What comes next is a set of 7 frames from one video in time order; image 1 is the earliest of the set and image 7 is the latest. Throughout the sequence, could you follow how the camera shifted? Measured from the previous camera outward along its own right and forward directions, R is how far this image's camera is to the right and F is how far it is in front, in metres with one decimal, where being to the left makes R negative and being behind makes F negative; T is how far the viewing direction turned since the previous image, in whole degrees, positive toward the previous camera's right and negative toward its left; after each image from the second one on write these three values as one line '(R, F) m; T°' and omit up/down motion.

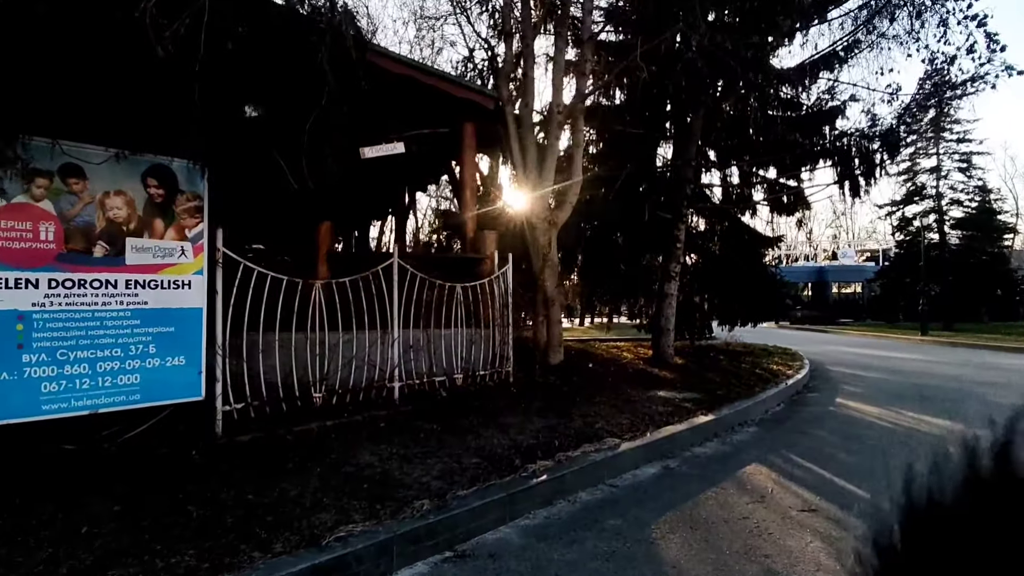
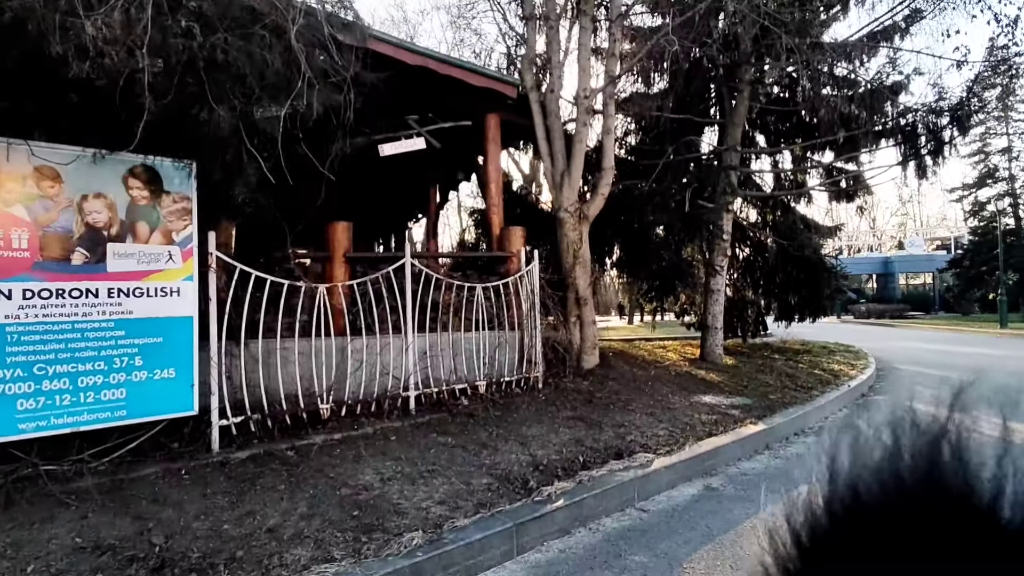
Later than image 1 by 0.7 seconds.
(+0.3, +0.5) m; -5°
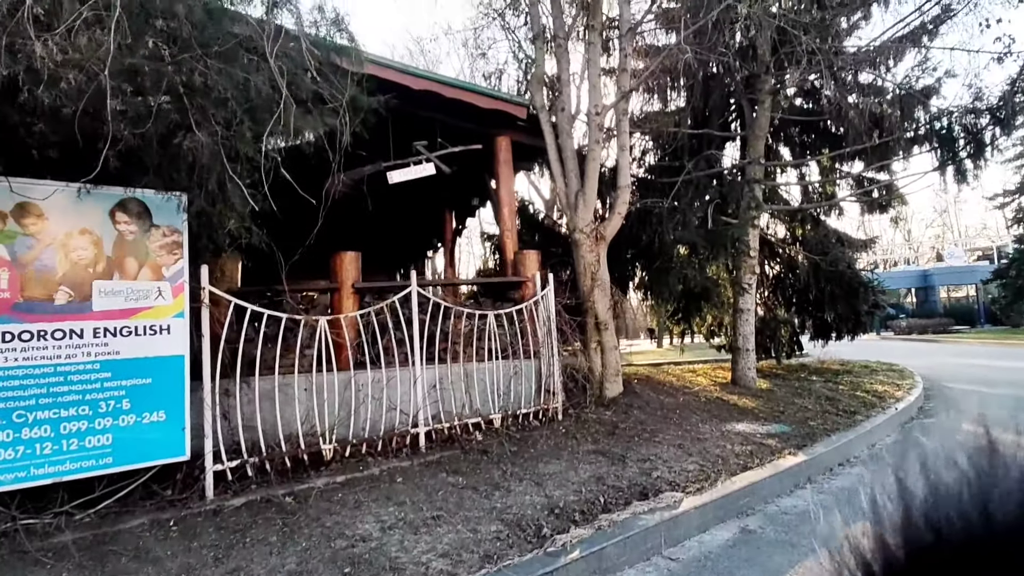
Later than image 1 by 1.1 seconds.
(+0.1, +0.3) m; -3°
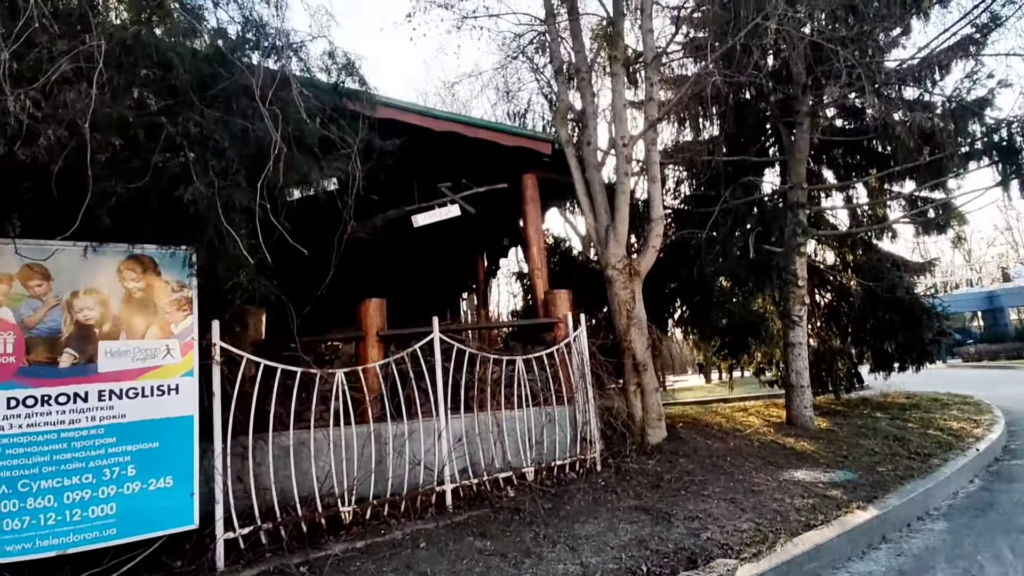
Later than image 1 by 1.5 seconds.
(+0.1, +0.3) m; -4°
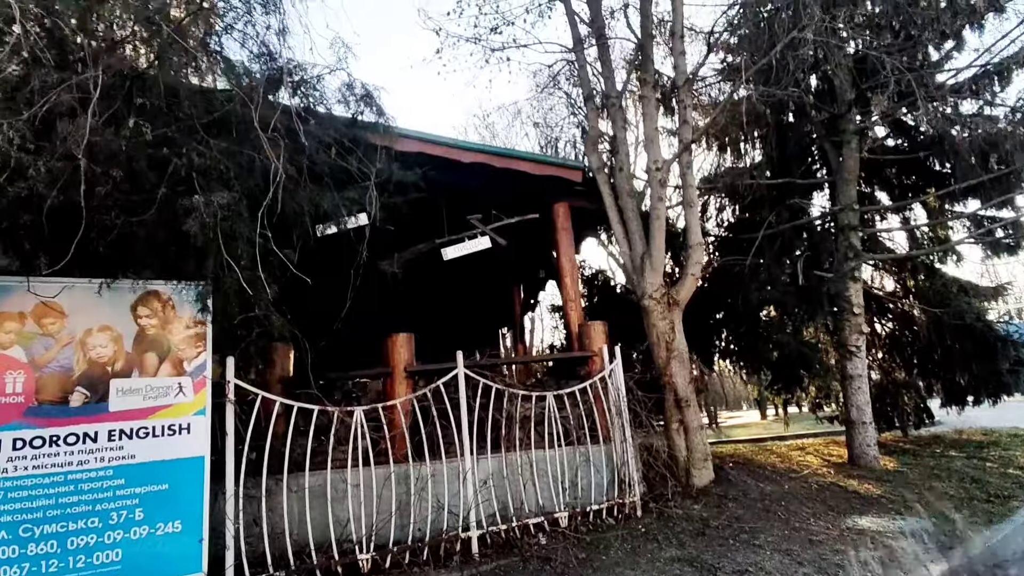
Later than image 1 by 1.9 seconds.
(+0.2, +0.3) m; -4°
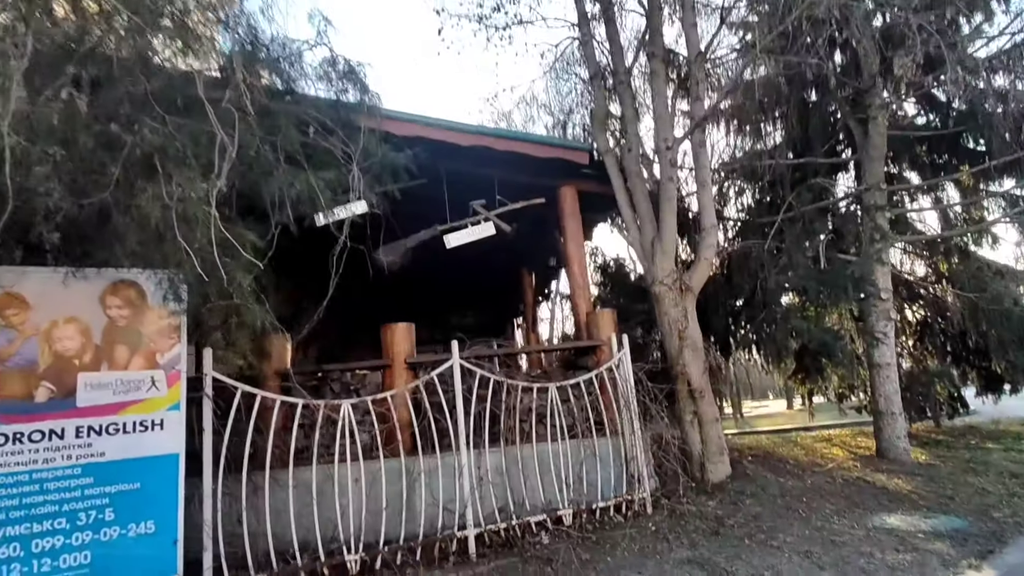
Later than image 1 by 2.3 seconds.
(+0.2, +0.3) m; -2°
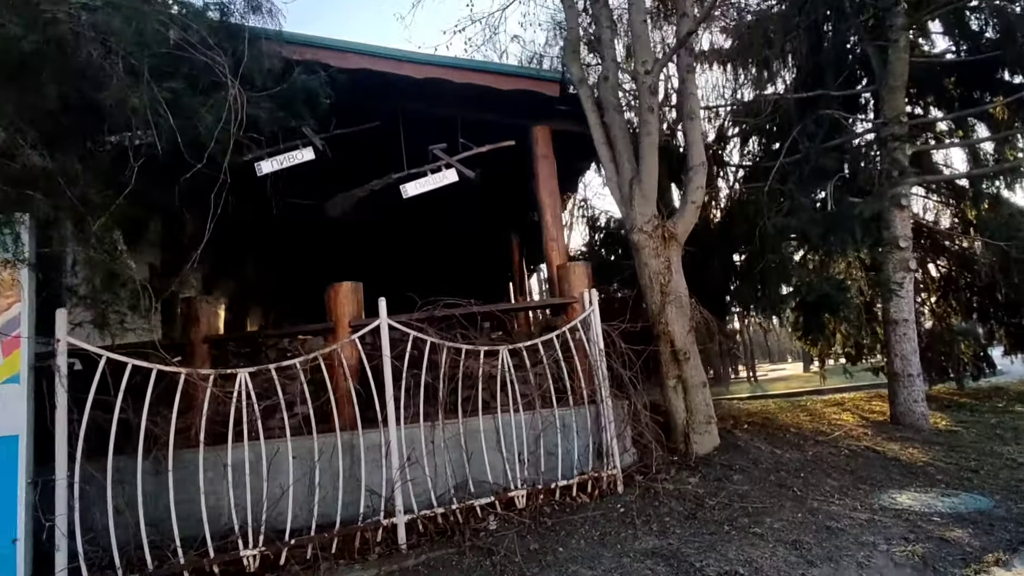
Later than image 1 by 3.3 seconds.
(+0.6, +0.8) m; -2°
